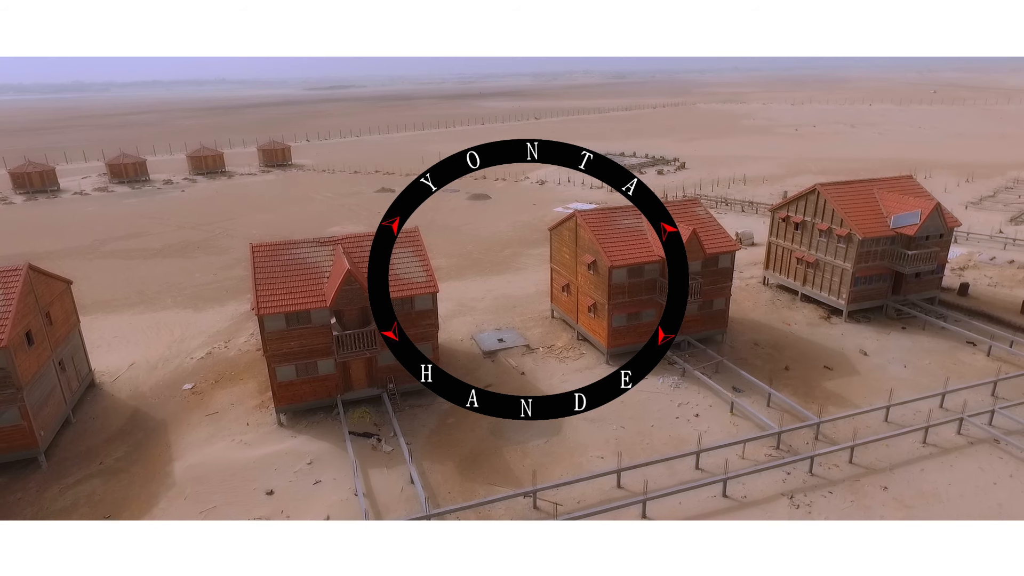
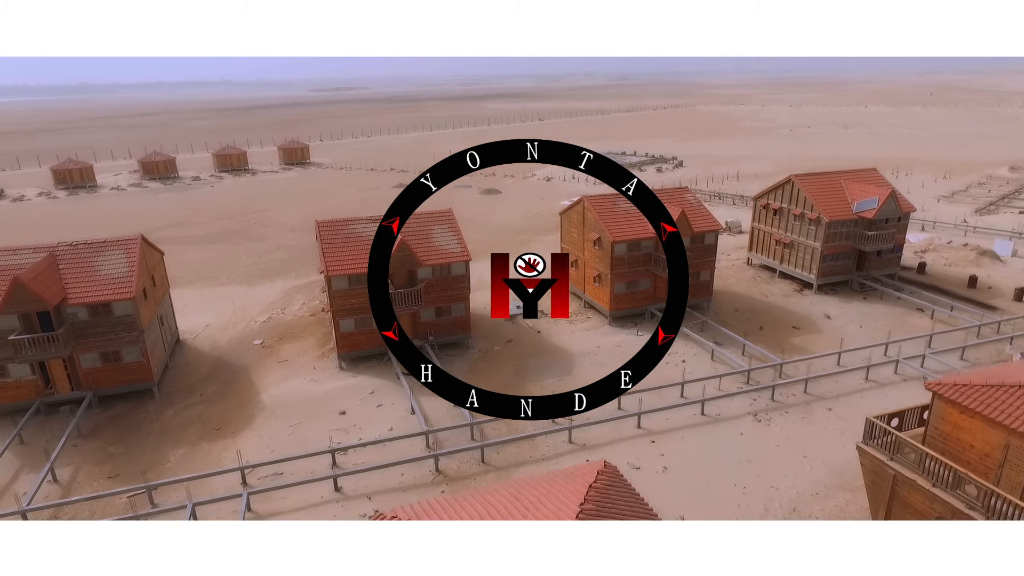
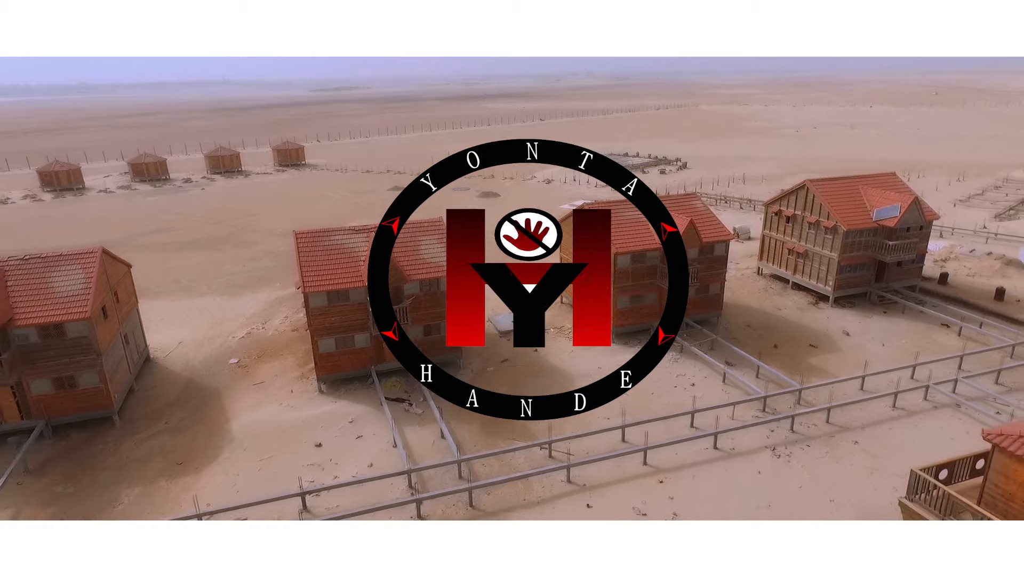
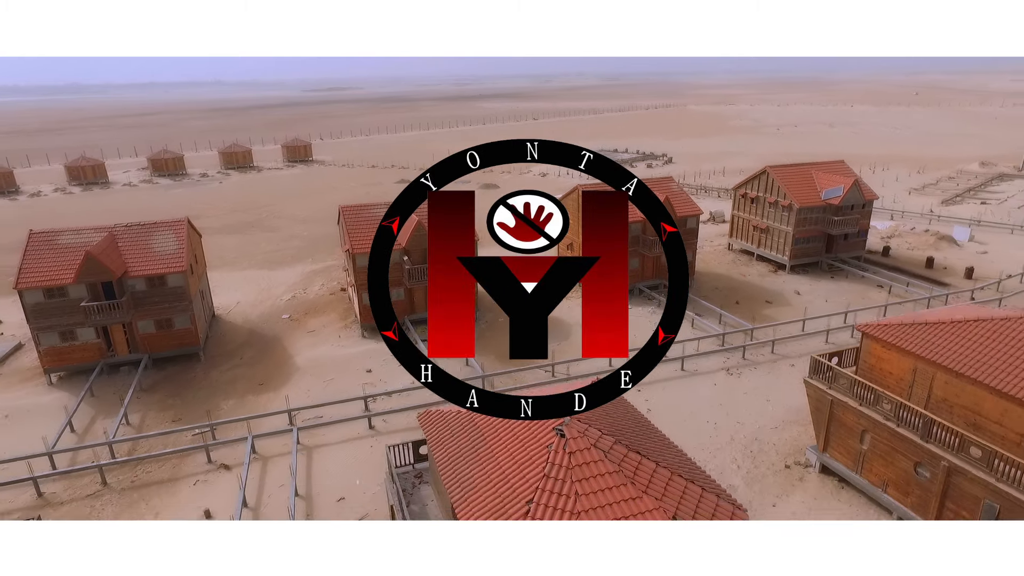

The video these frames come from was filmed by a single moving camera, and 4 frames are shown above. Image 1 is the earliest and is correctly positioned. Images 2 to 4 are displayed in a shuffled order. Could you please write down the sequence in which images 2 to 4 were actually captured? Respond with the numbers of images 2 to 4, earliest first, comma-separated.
3, 2, 4
